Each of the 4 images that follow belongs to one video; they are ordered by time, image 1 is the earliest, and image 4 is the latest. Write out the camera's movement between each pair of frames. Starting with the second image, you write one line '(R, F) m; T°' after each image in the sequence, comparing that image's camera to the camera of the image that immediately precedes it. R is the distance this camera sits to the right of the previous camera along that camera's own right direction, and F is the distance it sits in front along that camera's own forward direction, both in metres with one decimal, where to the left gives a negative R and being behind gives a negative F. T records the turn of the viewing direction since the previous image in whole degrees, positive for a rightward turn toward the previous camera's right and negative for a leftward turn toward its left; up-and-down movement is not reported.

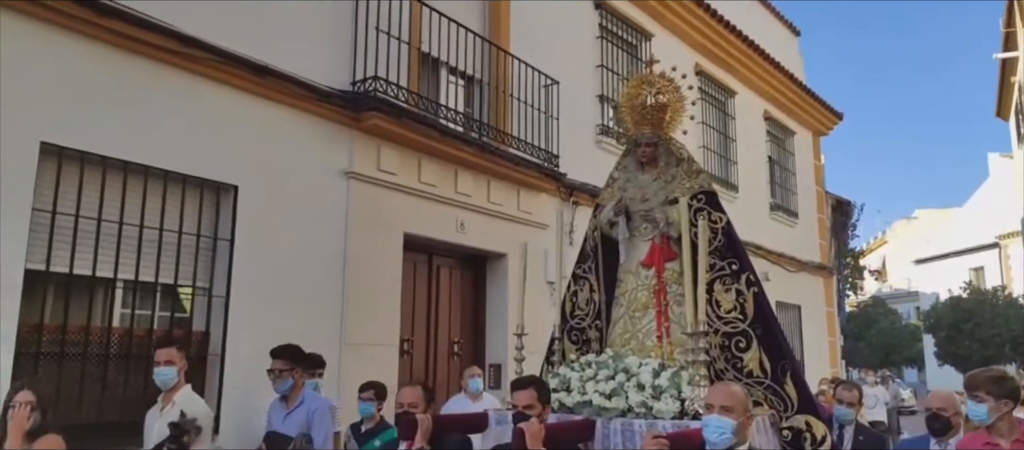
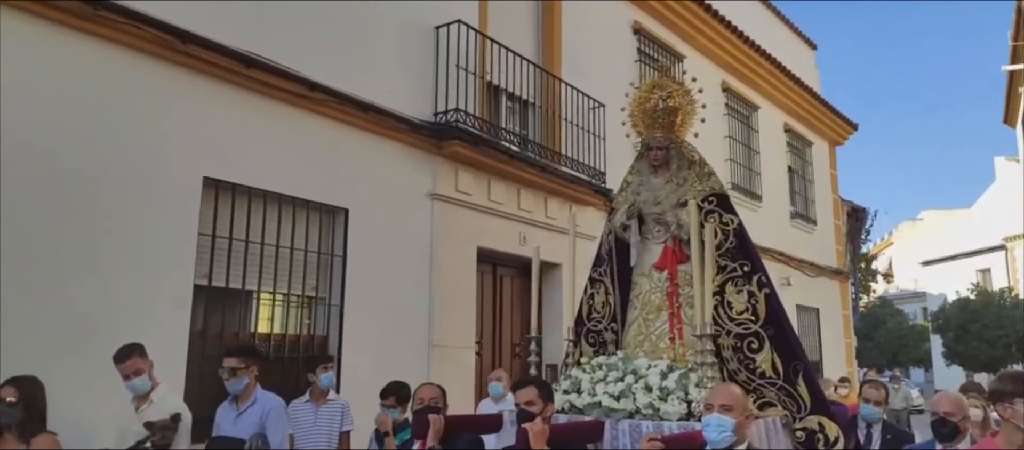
(-0.4, -0.6) m; 0°
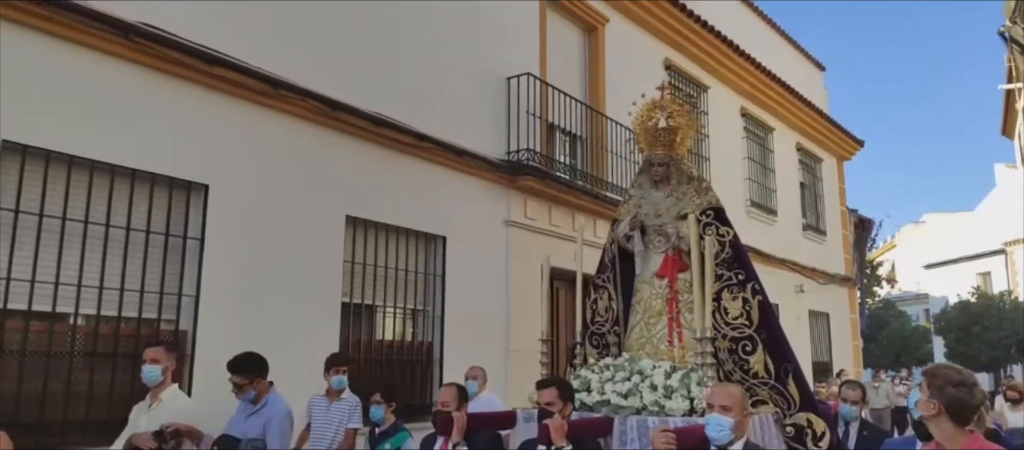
(-0.5, -1.0) m; 0°
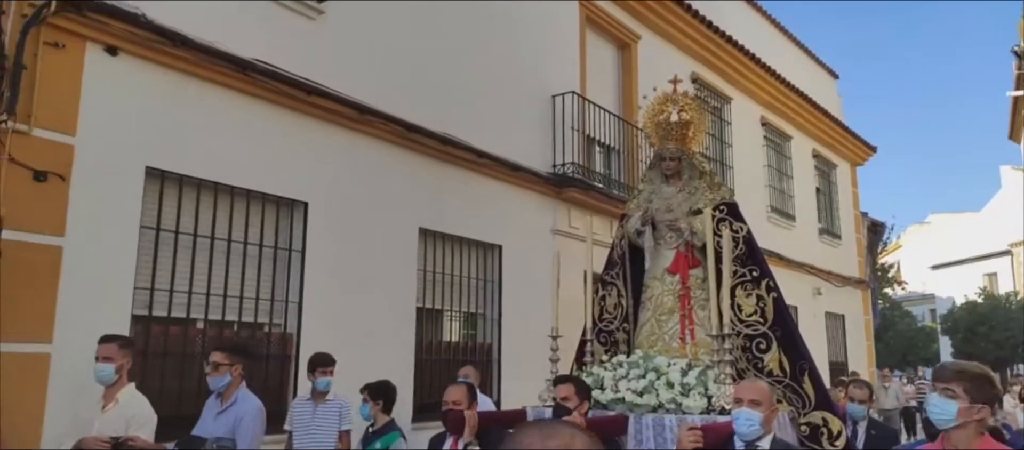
(-0.2, 0.0) m; 0°
